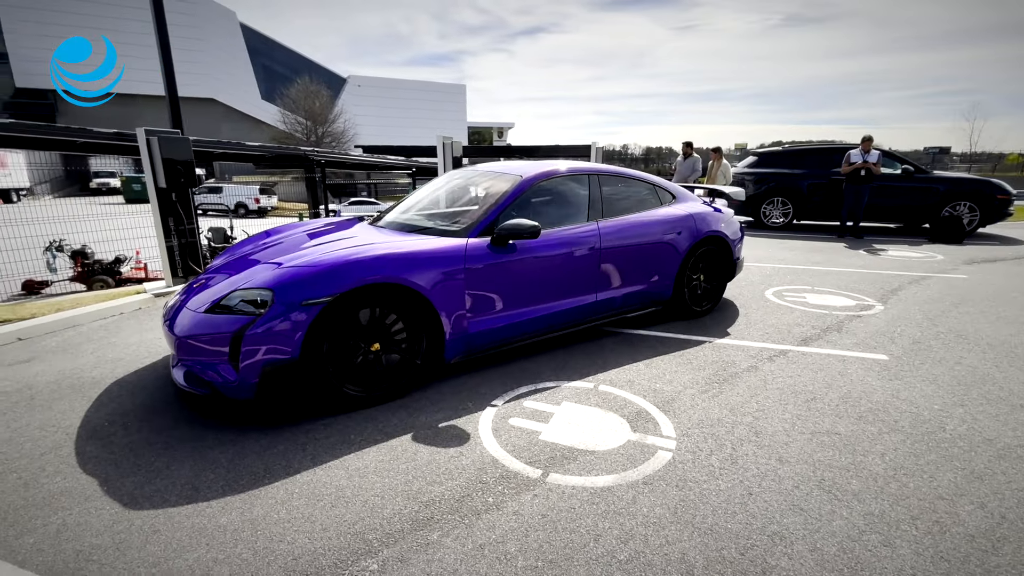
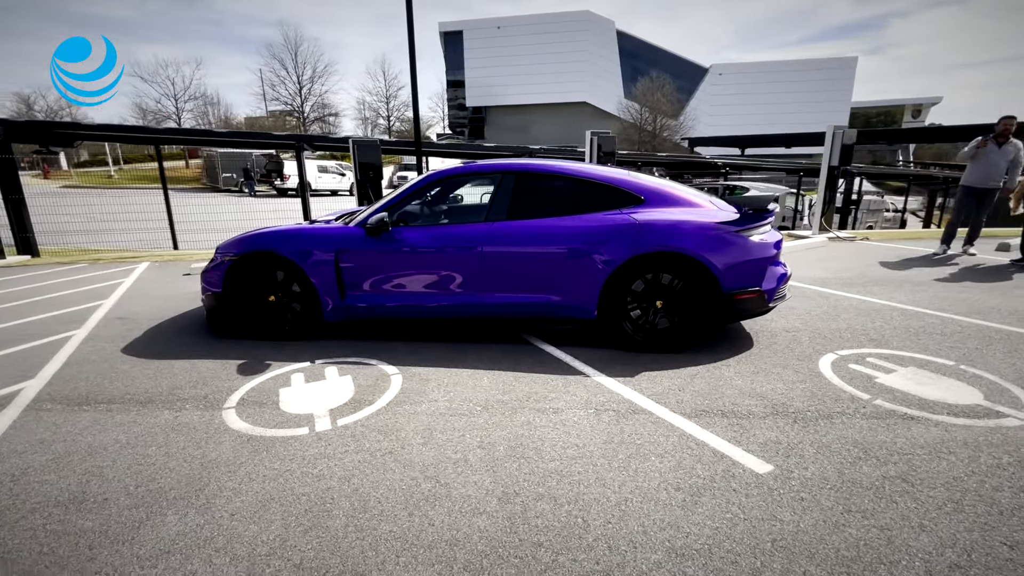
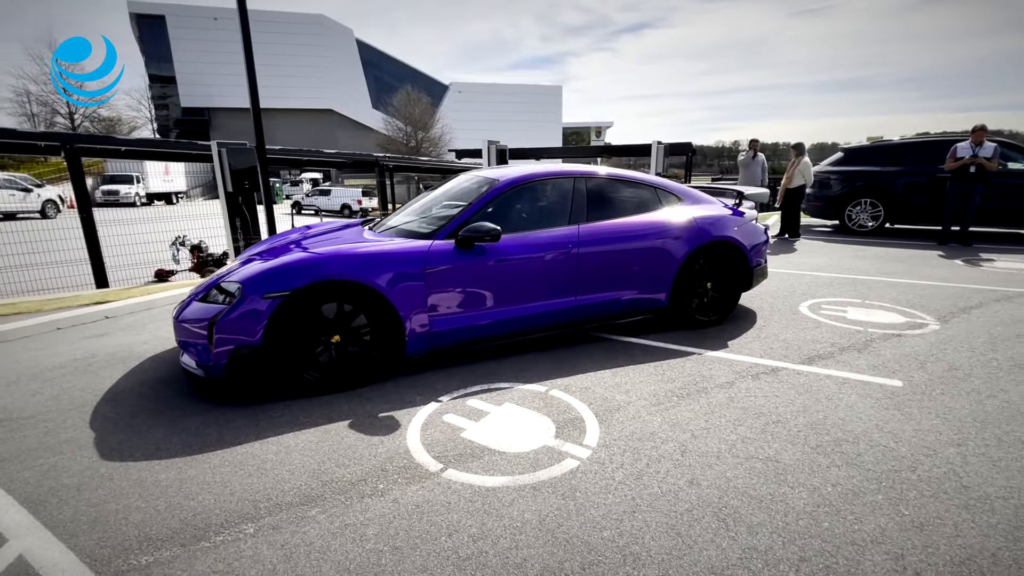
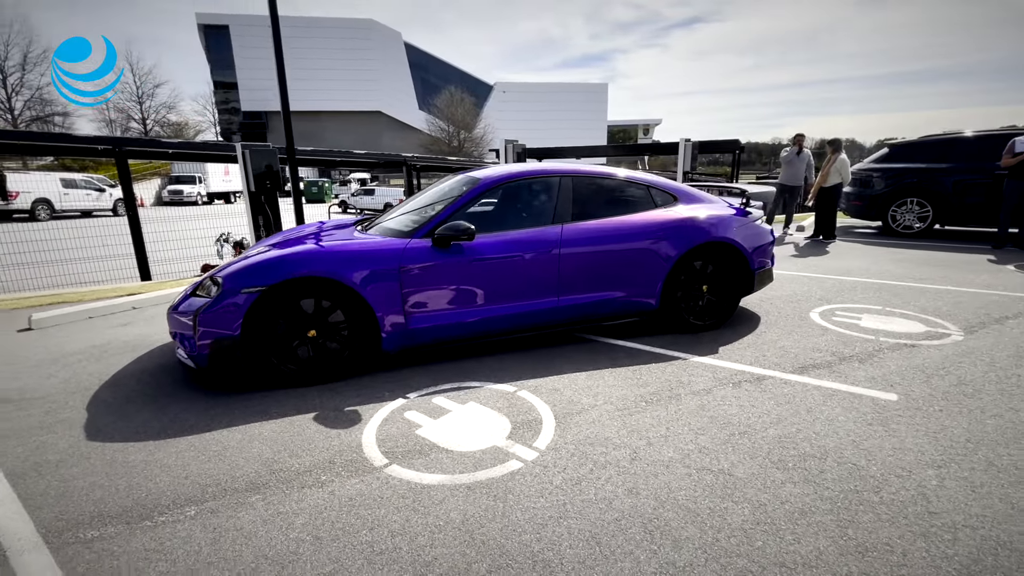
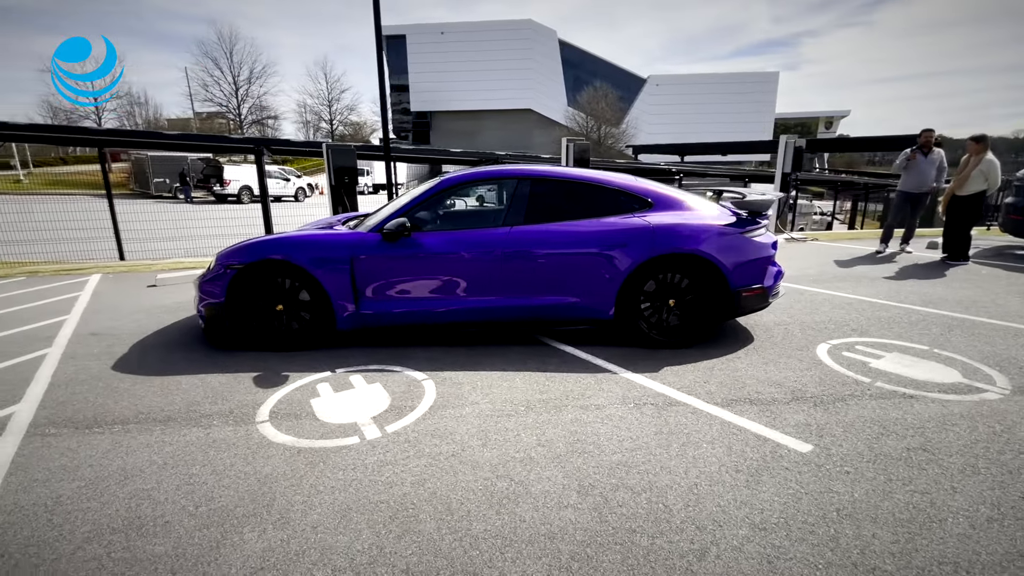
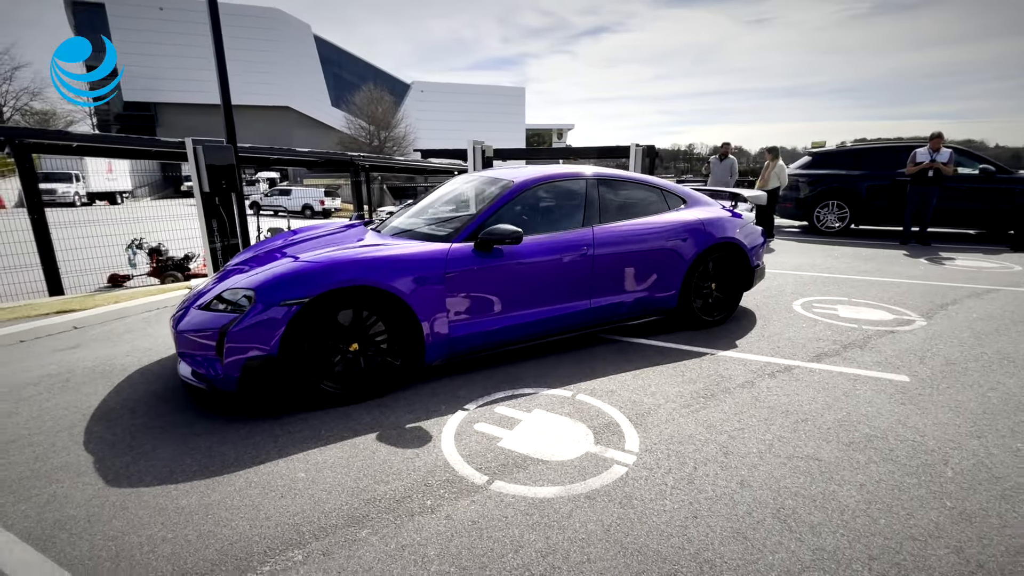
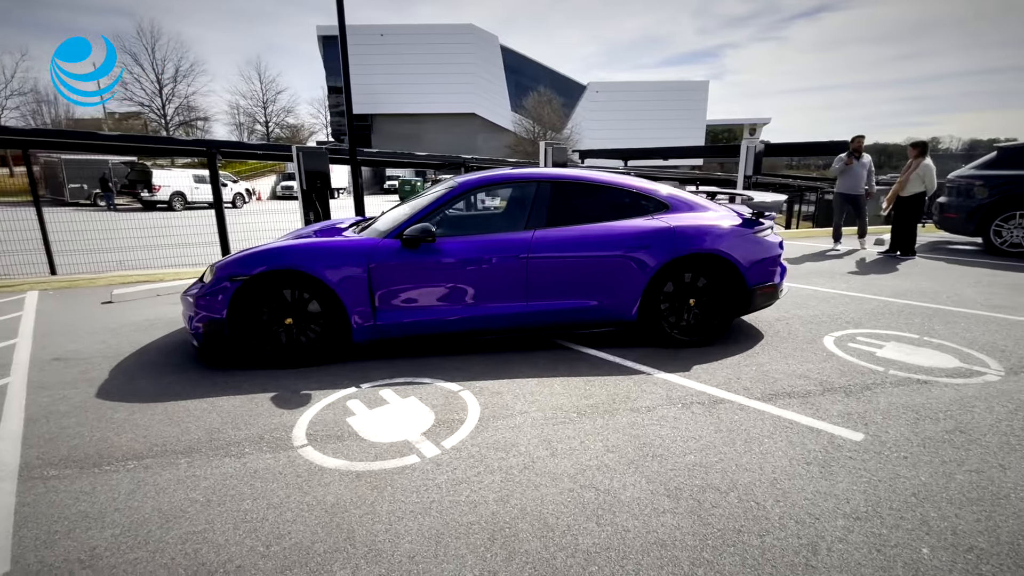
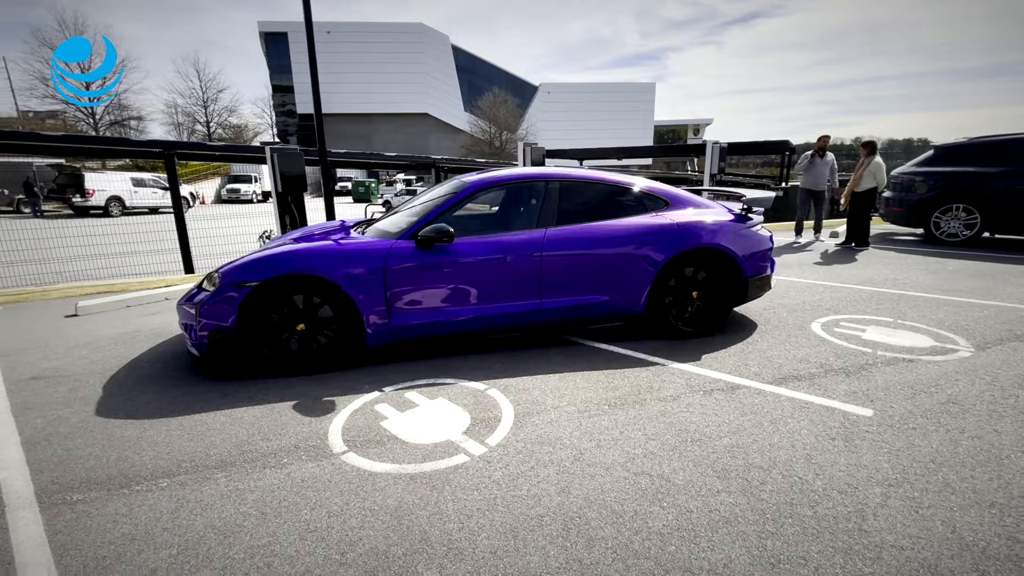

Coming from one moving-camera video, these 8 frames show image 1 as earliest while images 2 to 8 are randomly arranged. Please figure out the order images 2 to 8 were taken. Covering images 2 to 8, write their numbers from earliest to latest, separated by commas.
6, 3, 4, 8, 7, 5, 2
